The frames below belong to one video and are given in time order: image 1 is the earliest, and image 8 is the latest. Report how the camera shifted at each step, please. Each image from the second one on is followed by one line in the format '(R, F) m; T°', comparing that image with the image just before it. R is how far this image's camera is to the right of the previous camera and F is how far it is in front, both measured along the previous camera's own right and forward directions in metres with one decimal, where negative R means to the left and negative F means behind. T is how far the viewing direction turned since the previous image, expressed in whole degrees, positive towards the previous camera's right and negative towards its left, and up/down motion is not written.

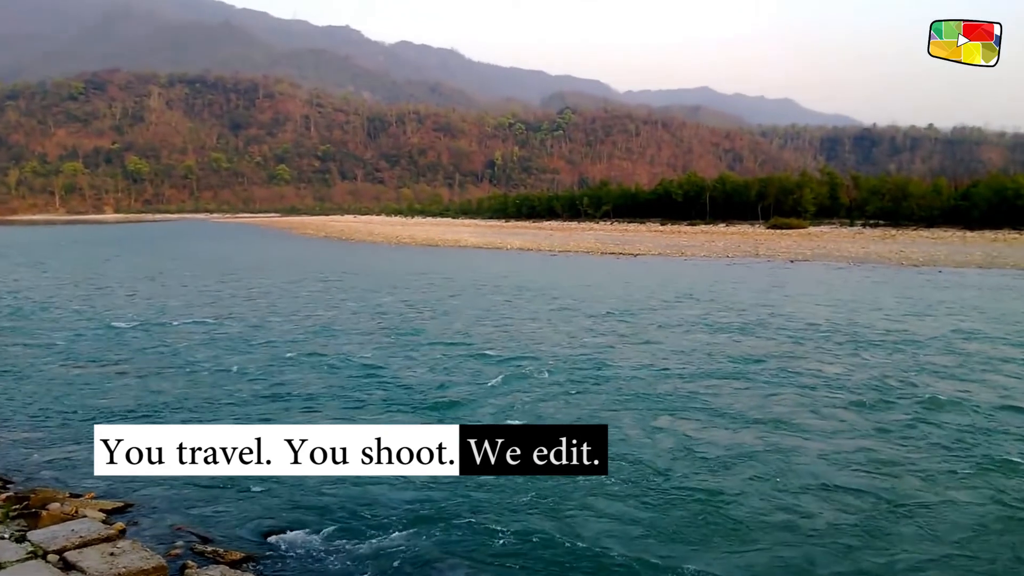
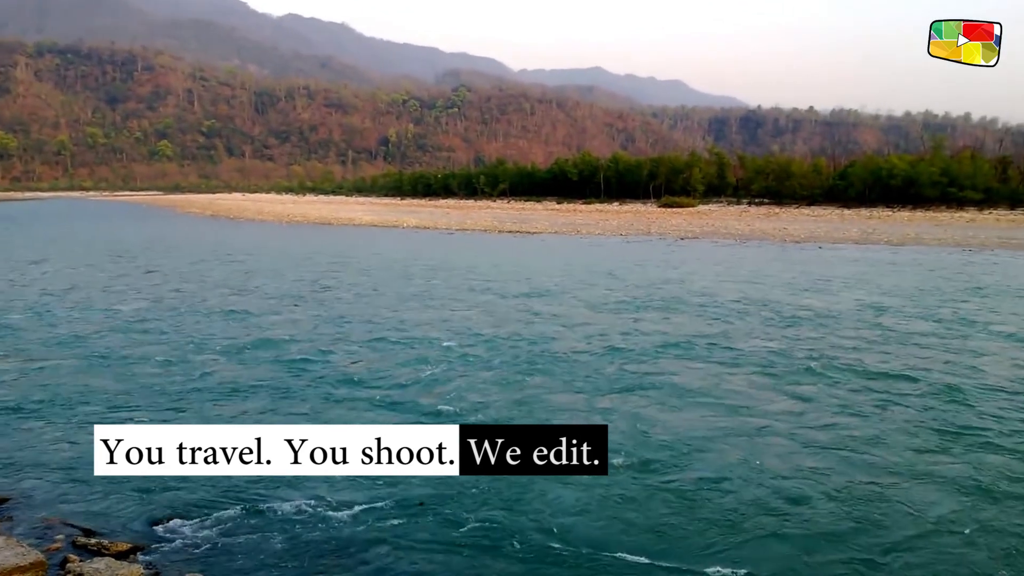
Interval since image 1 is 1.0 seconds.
(-0.3, 0.0) m; +7°
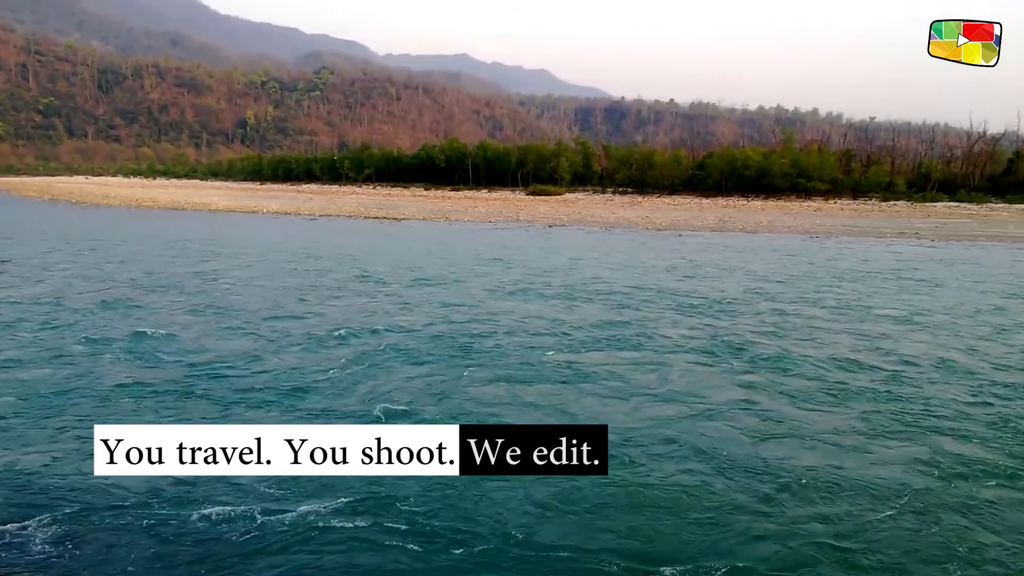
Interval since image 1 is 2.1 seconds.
(-0.4, +0.3) m; +9°
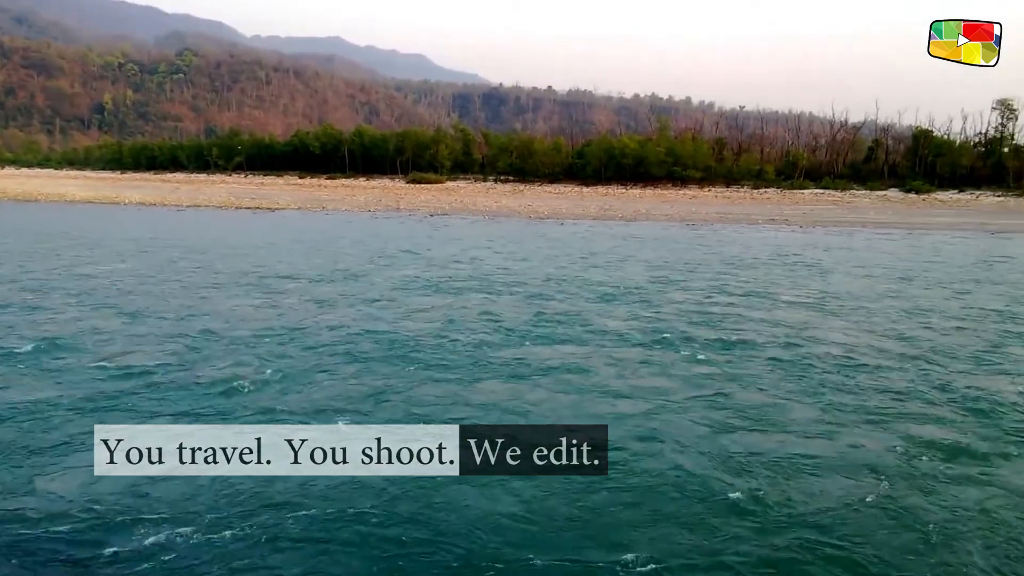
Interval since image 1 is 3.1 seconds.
(-0.3, +0.5) m; +8°
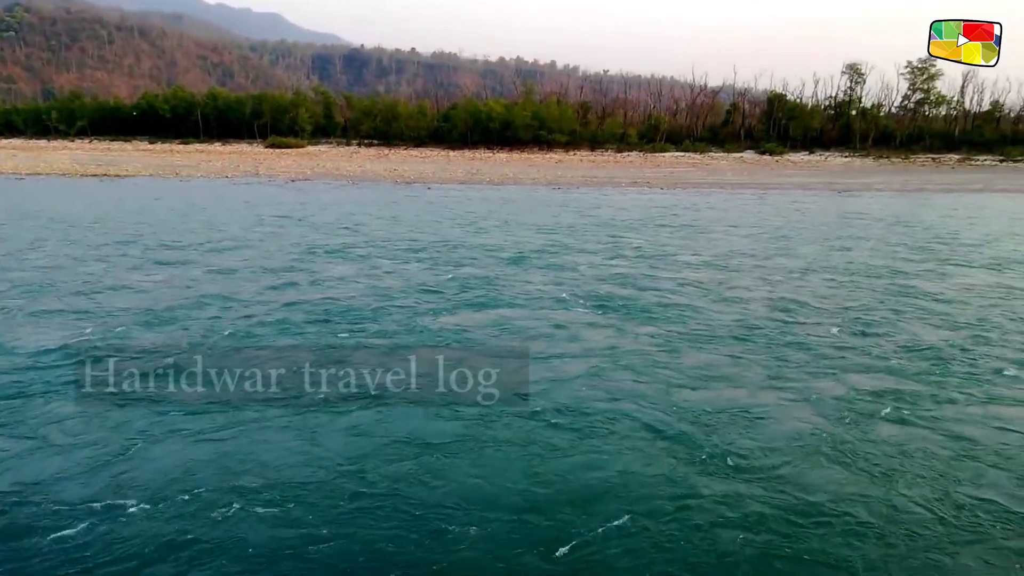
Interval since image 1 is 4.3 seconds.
(-0.2, +0.3) m; +8°
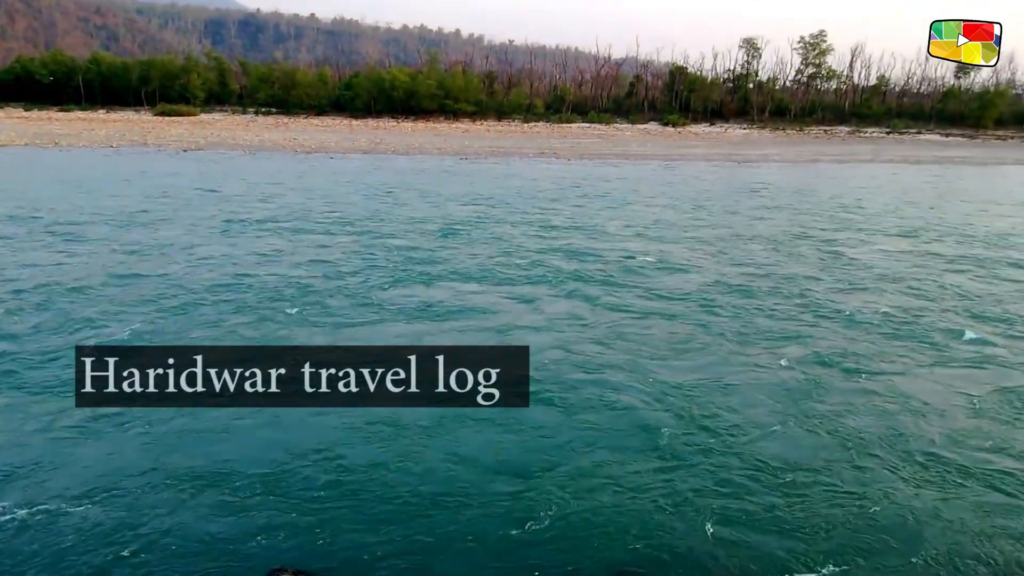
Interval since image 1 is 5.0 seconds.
(-0.6, +0.3) m; +7°
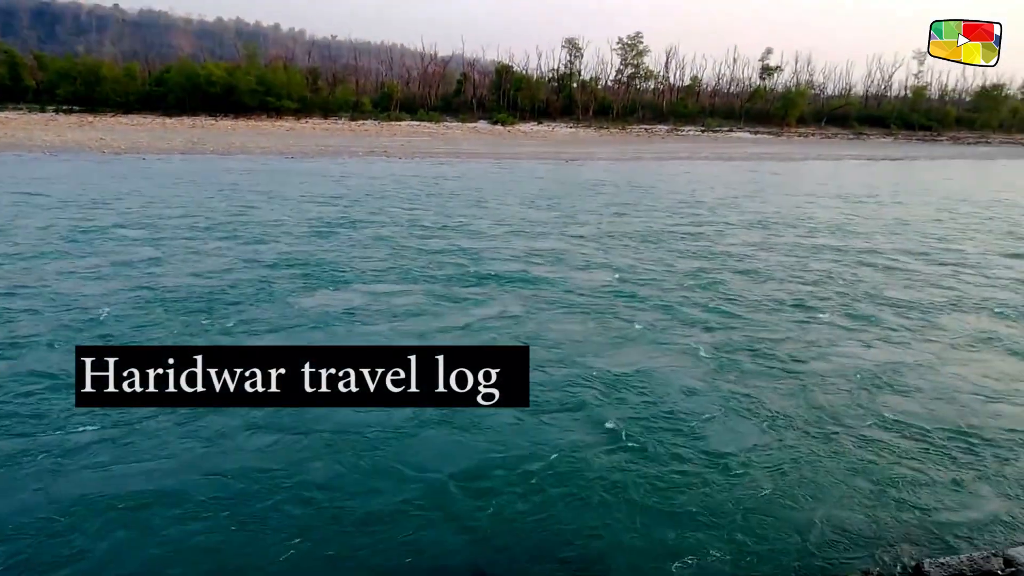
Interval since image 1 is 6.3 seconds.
(-1.0, +0.4) m; +12°
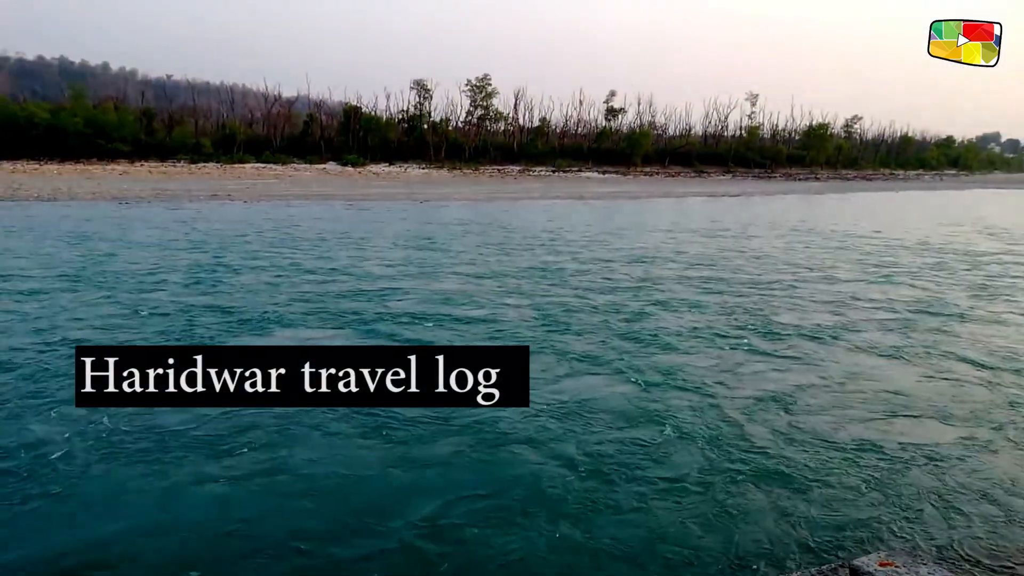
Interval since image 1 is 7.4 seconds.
(-0.9, +0.4) m; +10°
